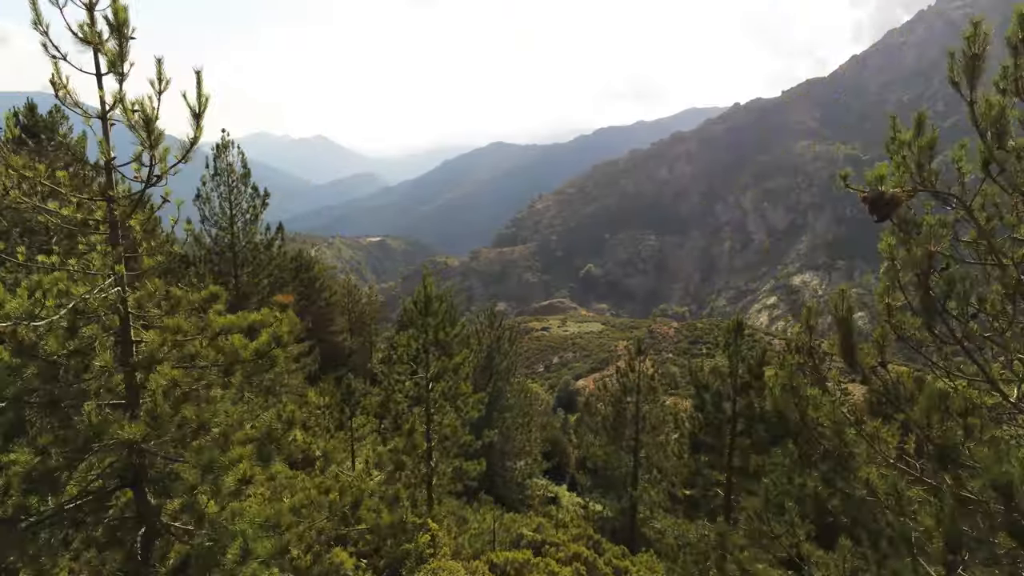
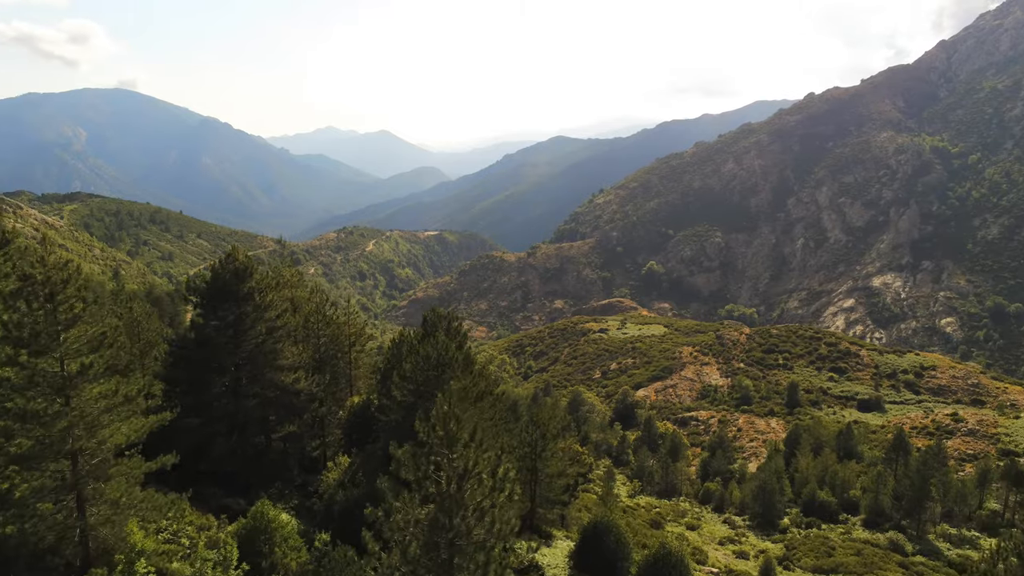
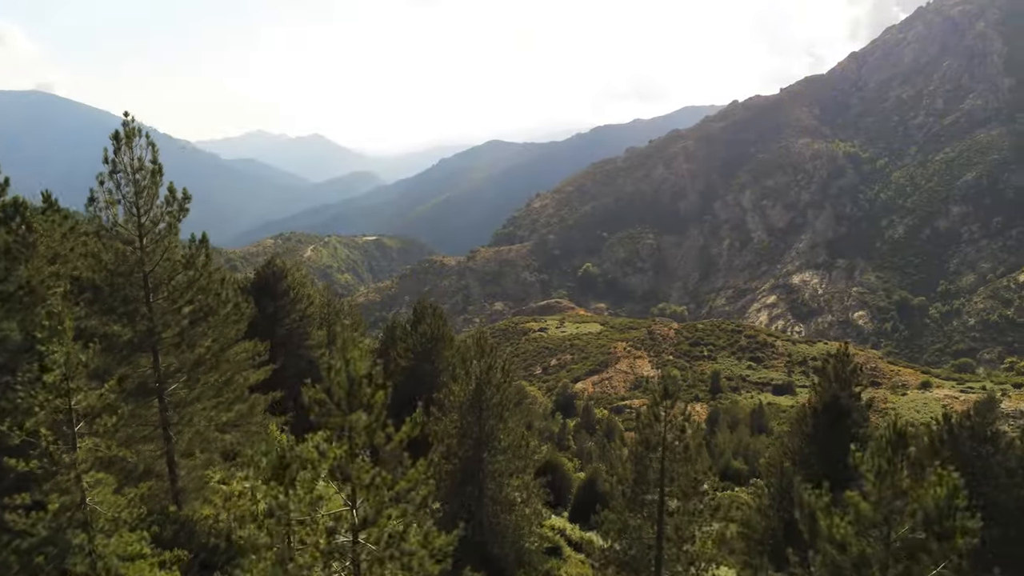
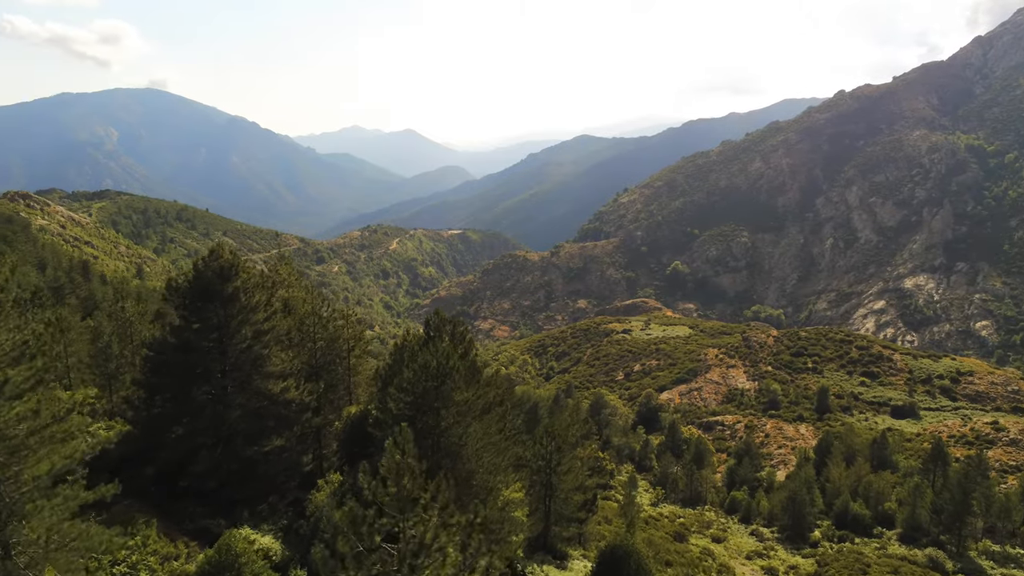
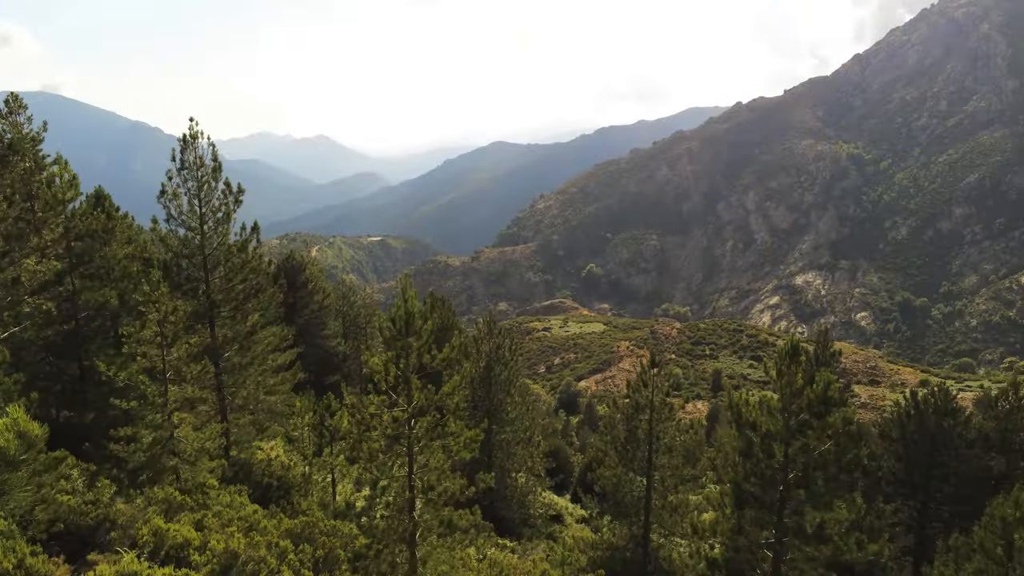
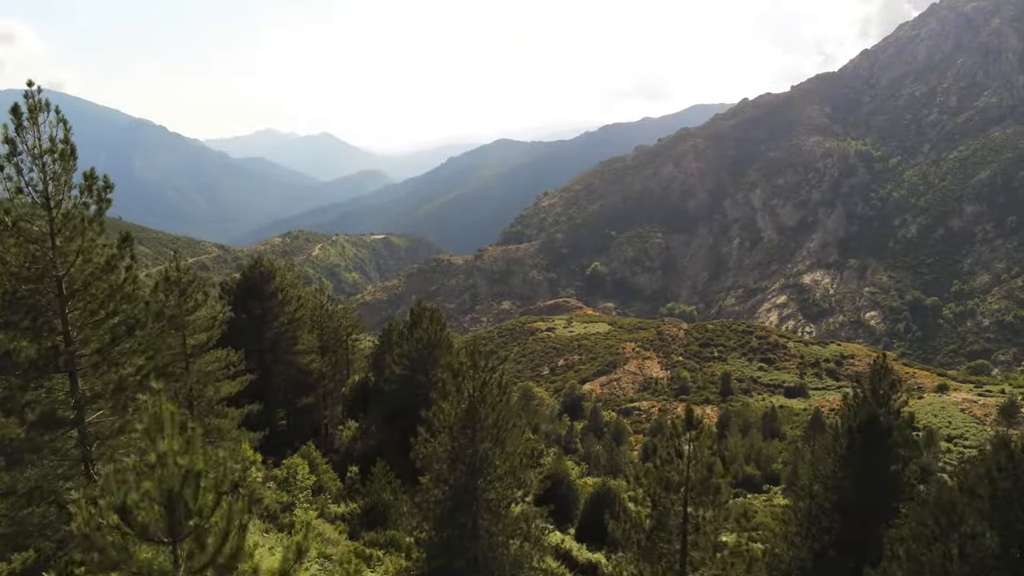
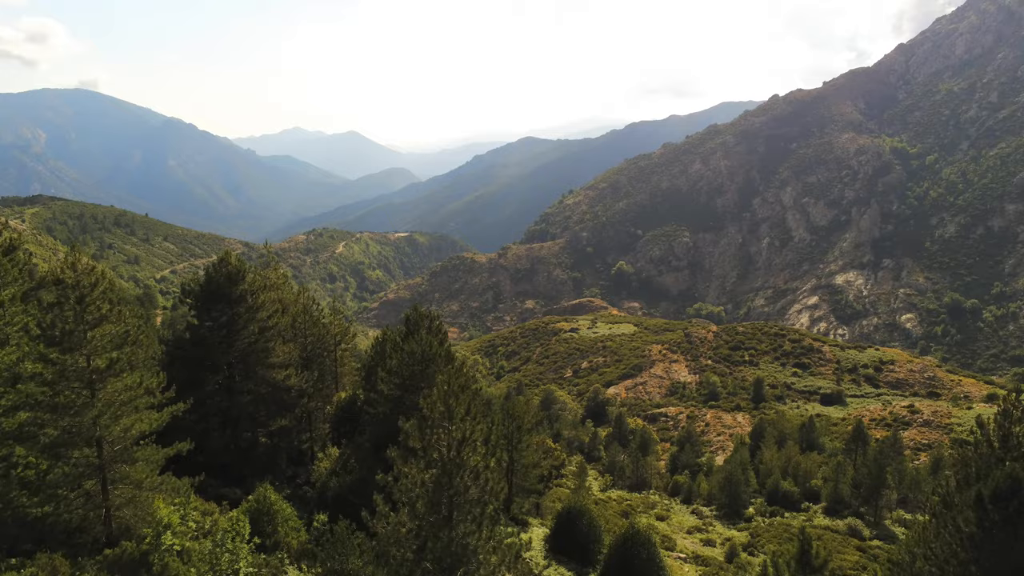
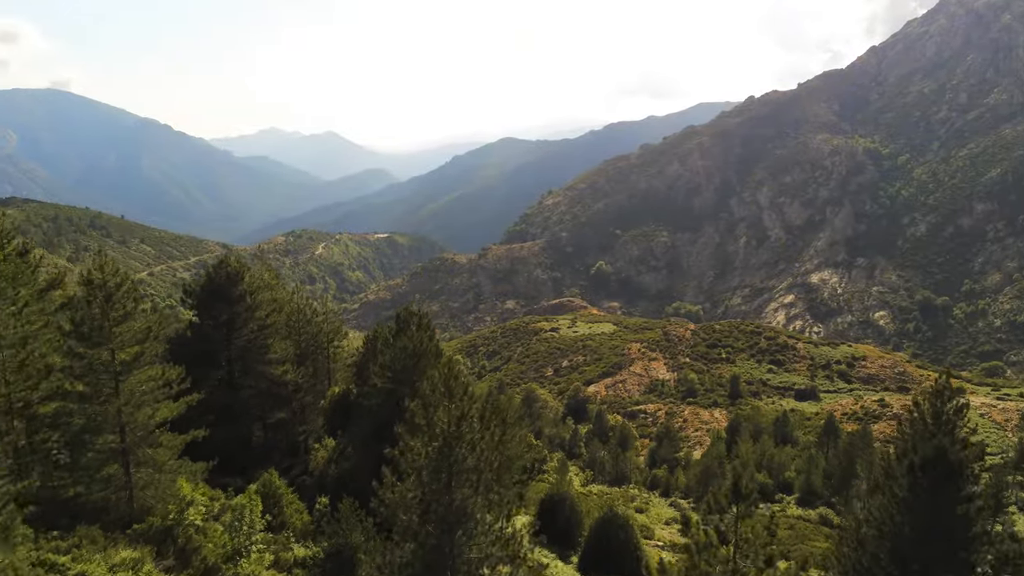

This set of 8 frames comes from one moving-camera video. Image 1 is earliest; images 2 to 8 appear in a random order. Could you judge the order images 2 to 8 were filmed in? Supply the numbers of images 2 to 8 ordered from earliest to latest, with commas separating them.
5, 3, 6, 8, 7, 2, 4
